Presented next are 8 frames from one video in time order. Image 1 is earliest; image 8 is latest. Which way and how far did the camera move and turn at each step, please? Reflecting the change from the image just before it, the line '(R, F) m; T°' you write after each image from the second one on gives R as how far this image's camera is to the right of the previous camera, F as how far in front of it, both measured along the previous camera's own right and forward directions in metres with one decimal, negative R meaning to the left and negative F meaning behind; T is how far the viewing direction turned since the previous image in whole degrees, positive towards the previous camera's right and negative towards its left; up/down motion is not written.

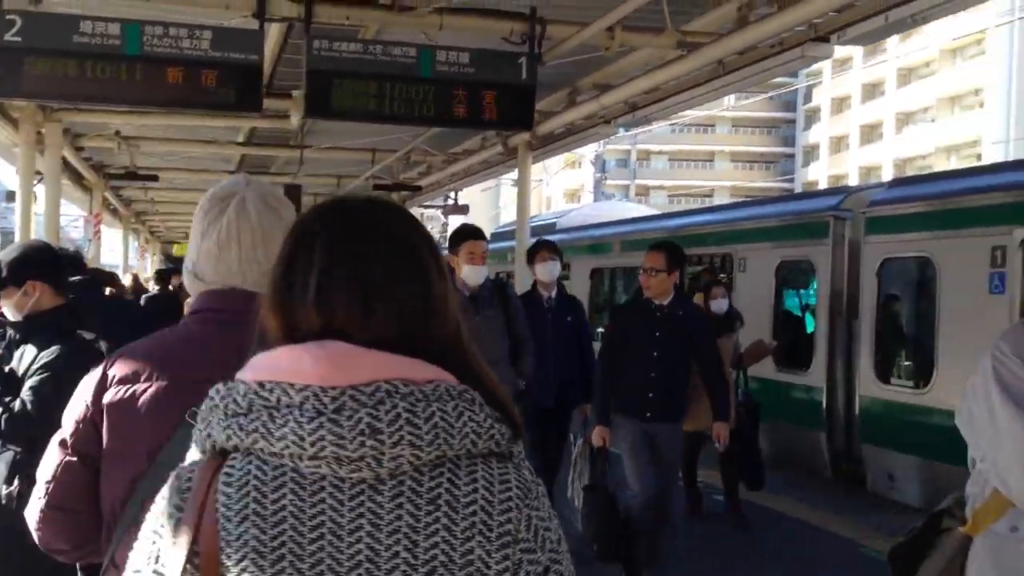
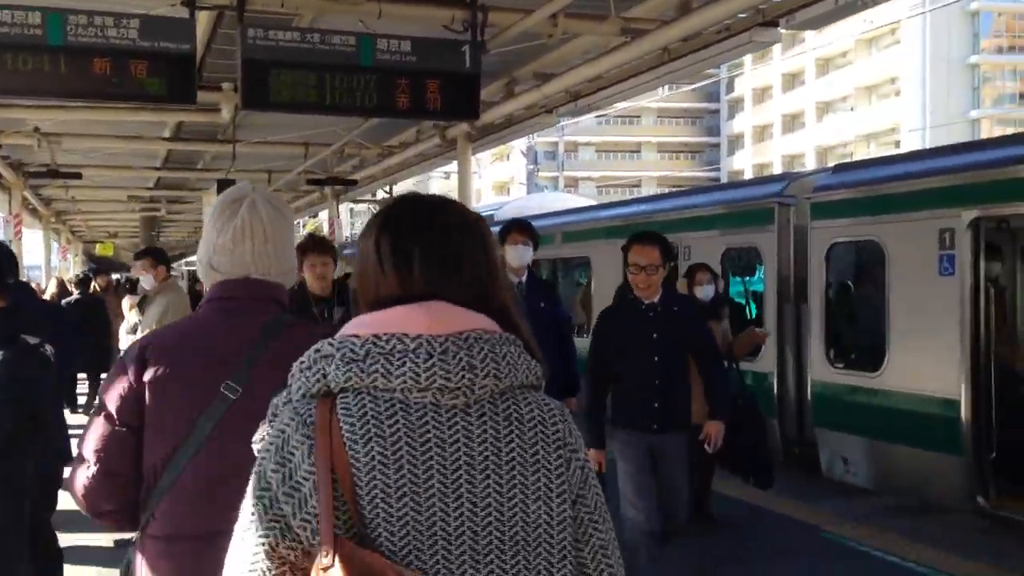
(-0.1, +0.2) m; +4°
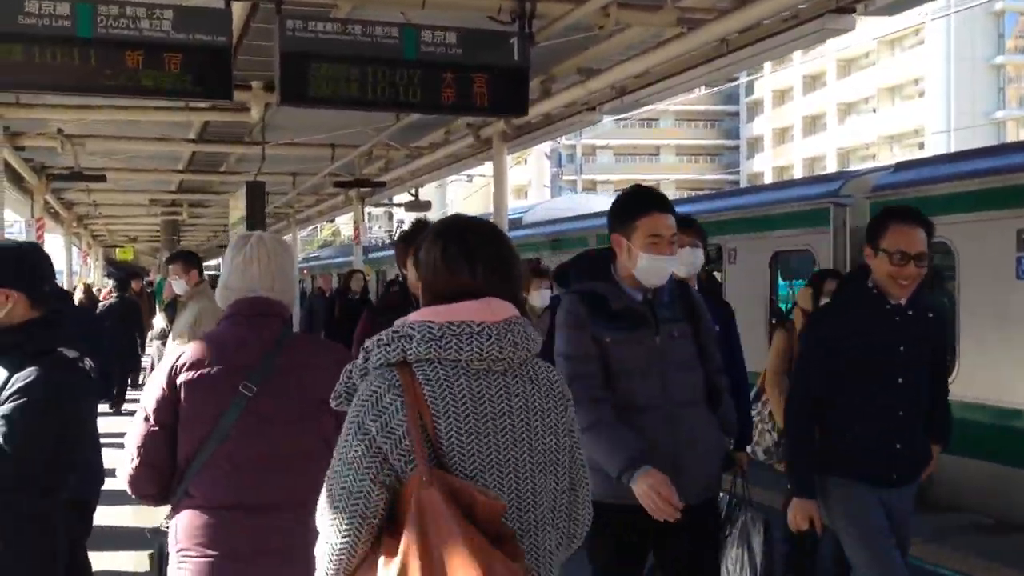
(-0.2, +0.4) m; -1°
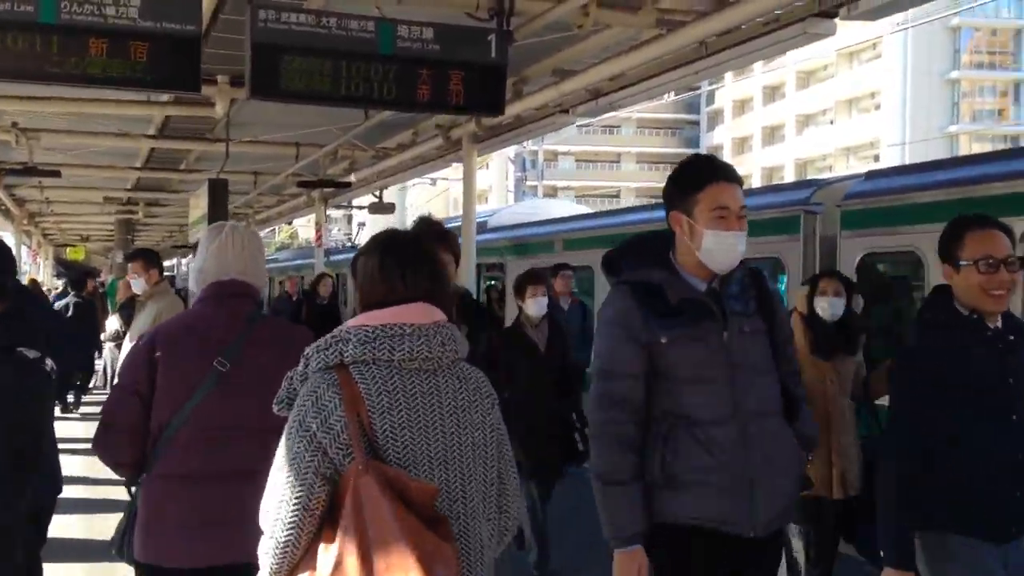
(-0.1, +0.1) m; +2°
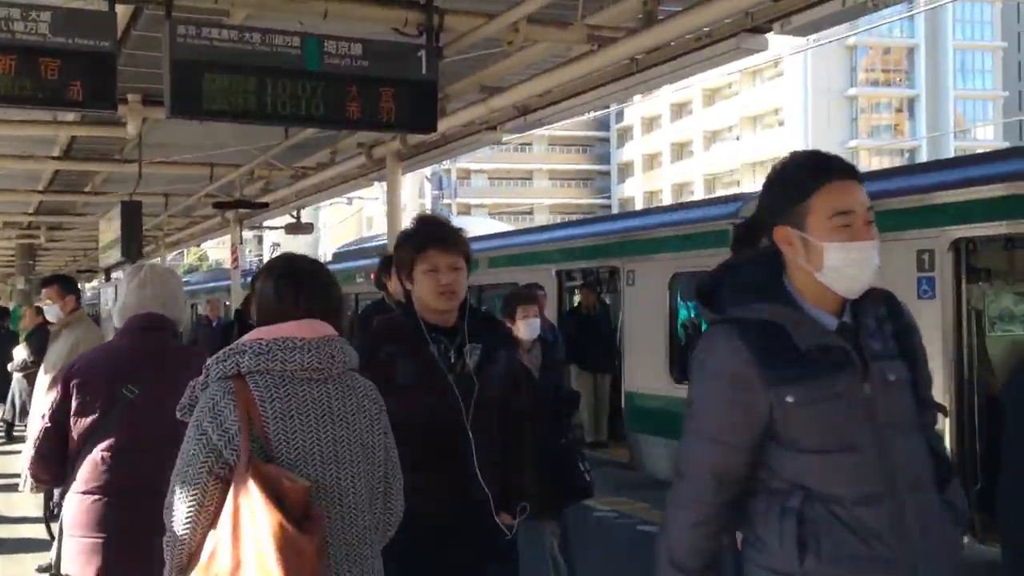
(-0.1, +0.1) m; +5°
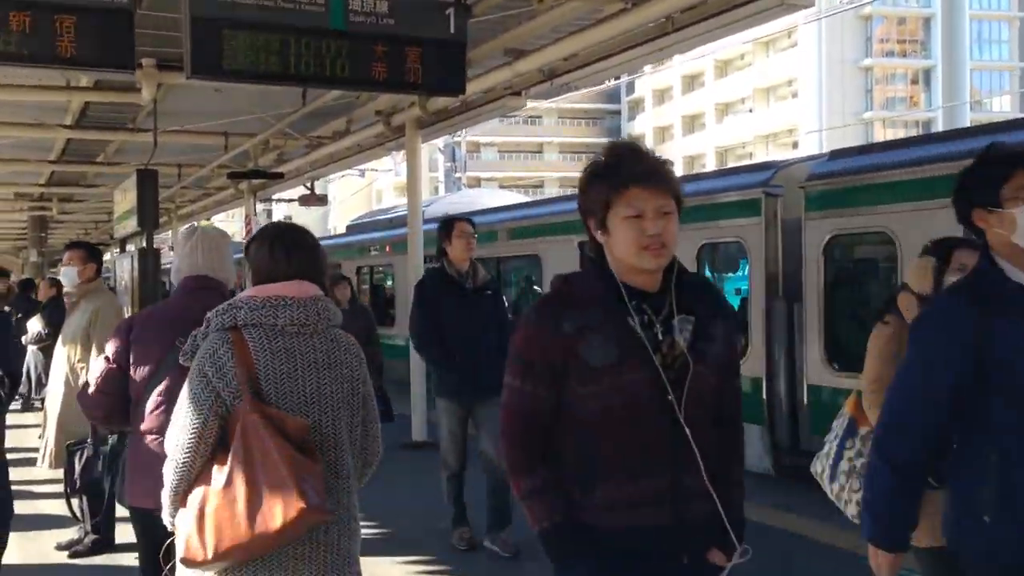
(-0.1, +0.2) m; -1°
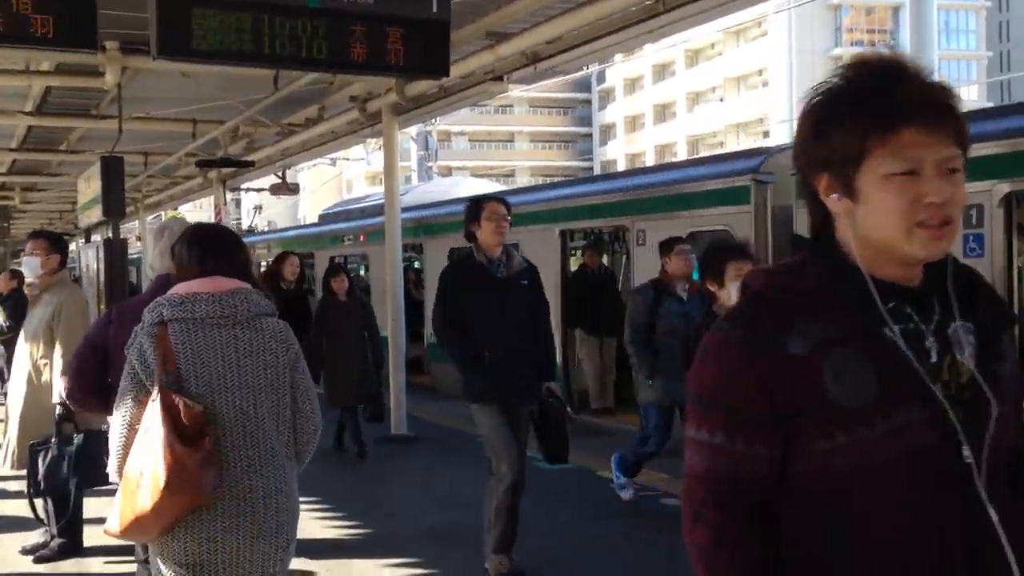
(-0.1, +0.3) m; +2°
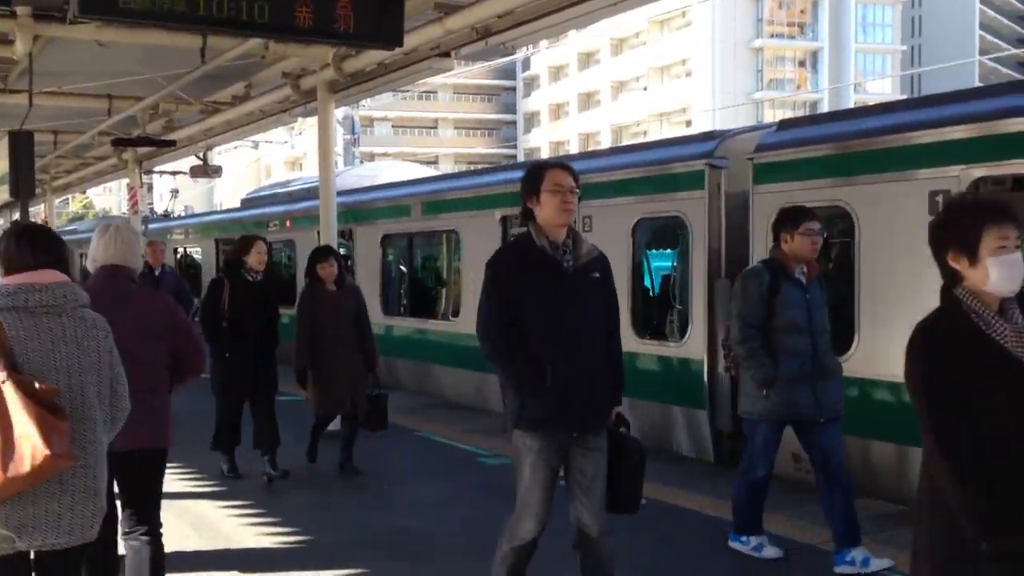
(-0.2, +0.4) m; +5°
